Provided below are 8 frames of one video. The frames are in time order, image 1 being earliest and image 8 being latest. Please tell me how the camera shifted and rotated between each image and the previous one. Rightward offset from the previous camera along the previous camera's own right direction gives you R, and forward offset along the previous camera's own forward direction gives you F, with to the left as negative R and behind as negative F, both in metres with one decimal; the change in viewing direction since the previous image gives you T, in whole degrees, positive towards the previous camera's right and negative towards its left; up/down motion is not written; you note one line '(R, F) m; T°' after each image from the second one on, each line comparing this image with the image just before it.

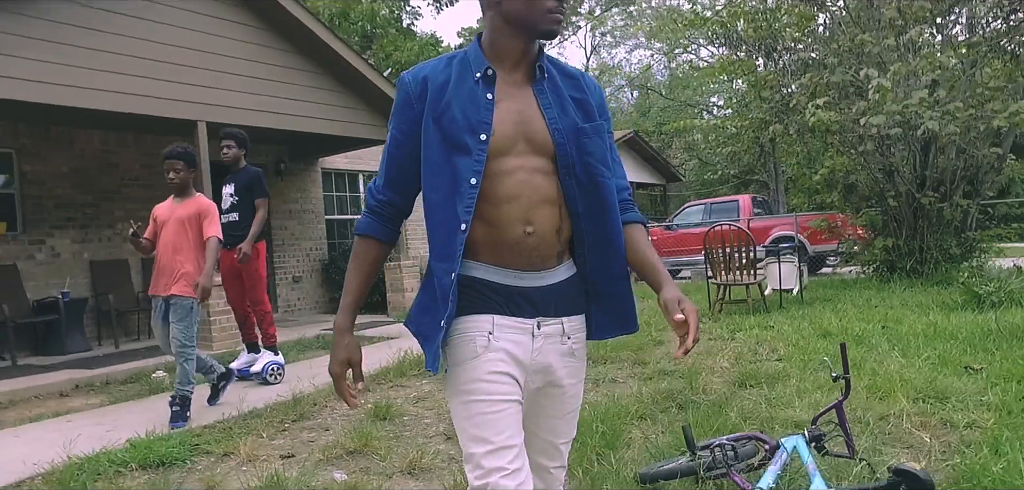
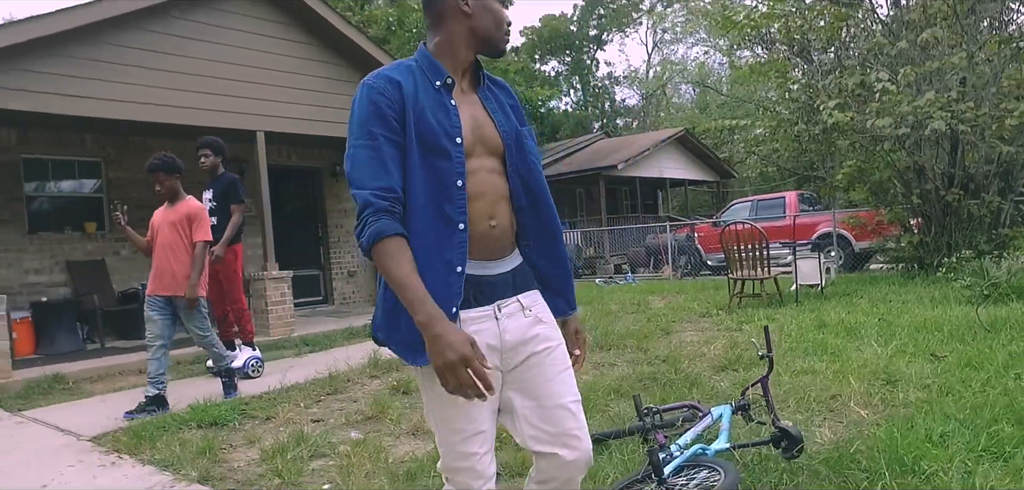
(+0.4, -0.5) m; -5°
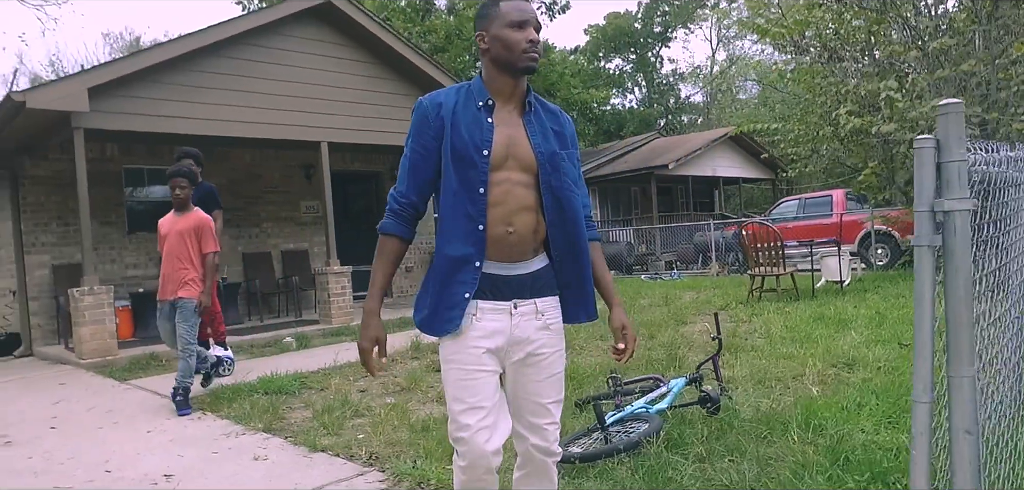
(+0.4, -0.7) m; -5°
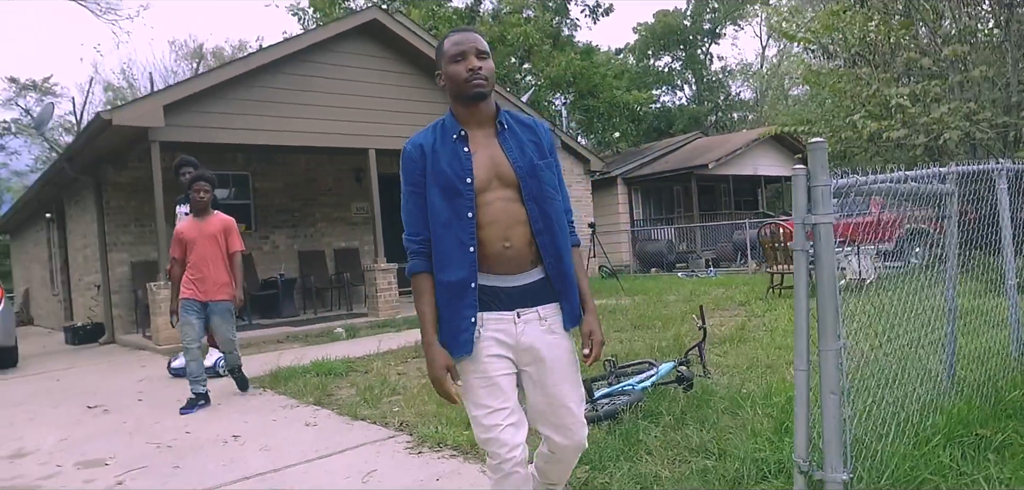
(+0.2, -0.6) m; -4°
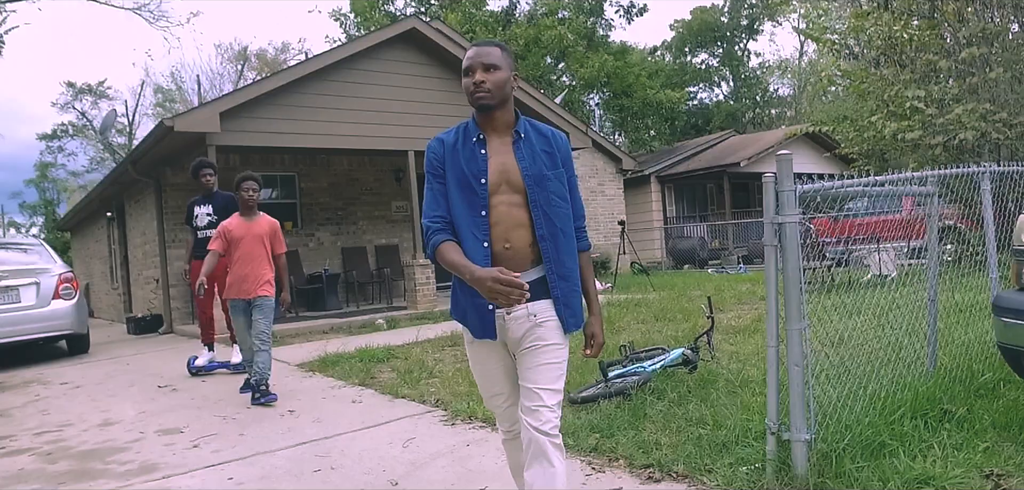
(+0.1, -0.5) m; -3°
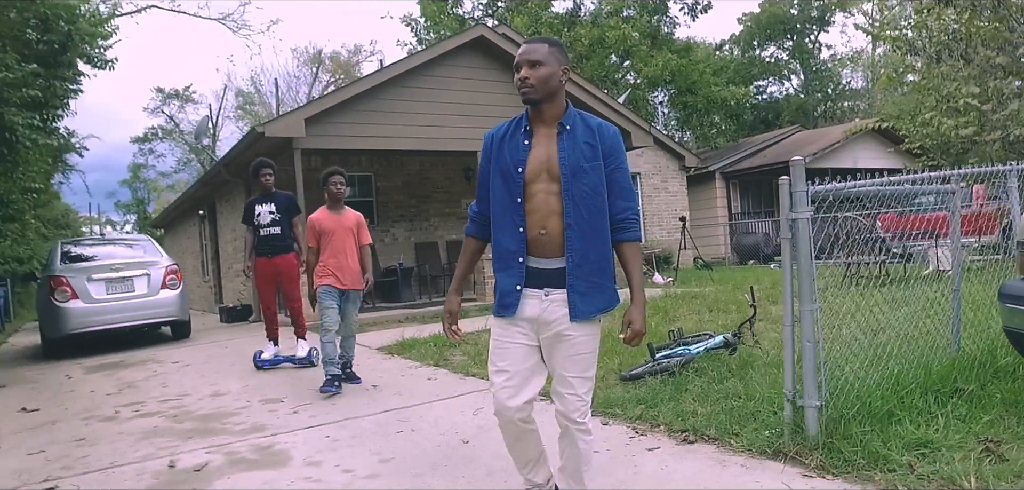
(+0.1, -0.5) m; -5°
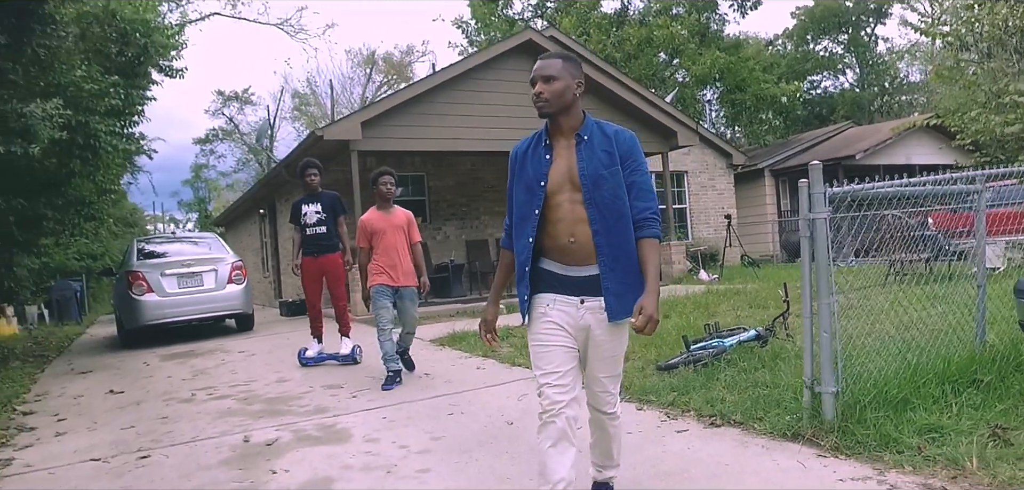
(+0.1, -0.3) m; -4°
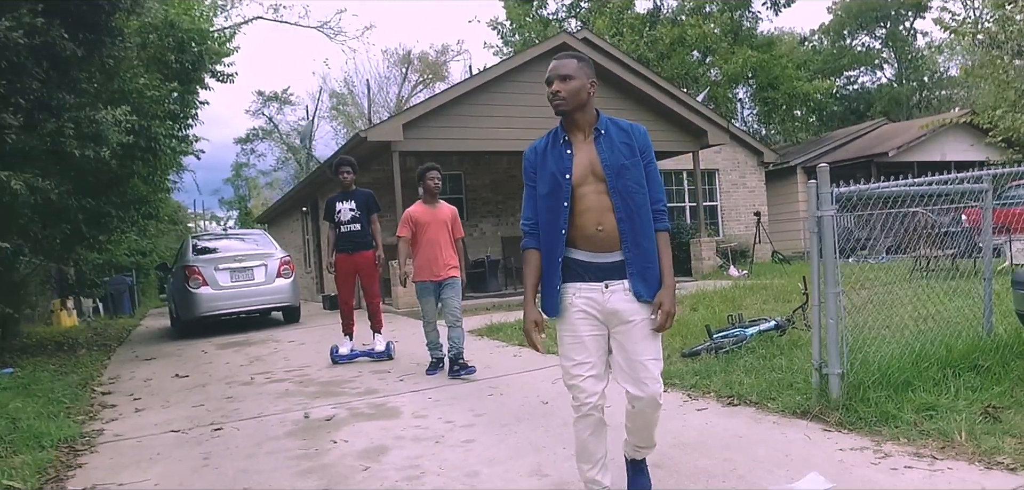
(0.0, -0.4) m; -2°
